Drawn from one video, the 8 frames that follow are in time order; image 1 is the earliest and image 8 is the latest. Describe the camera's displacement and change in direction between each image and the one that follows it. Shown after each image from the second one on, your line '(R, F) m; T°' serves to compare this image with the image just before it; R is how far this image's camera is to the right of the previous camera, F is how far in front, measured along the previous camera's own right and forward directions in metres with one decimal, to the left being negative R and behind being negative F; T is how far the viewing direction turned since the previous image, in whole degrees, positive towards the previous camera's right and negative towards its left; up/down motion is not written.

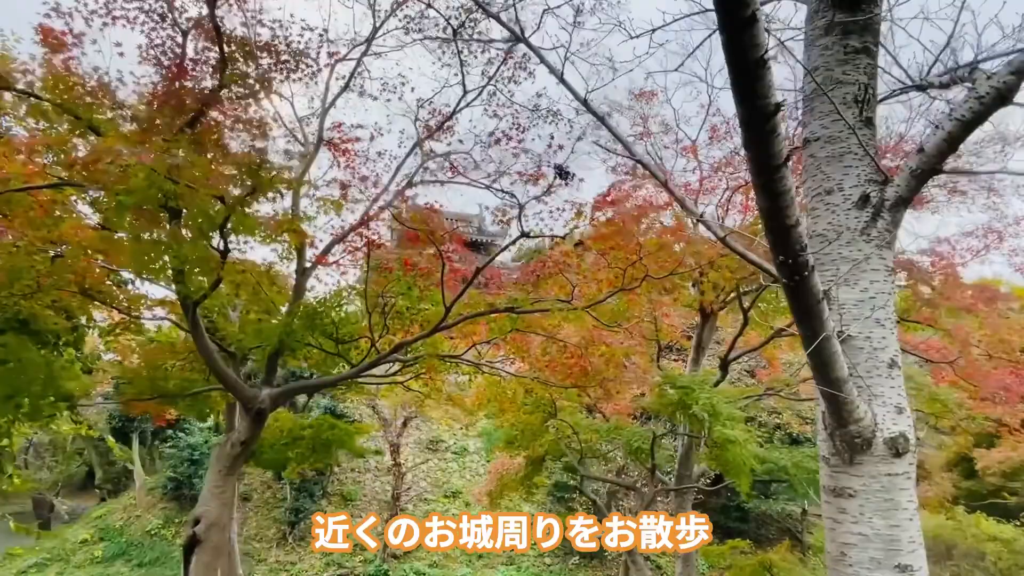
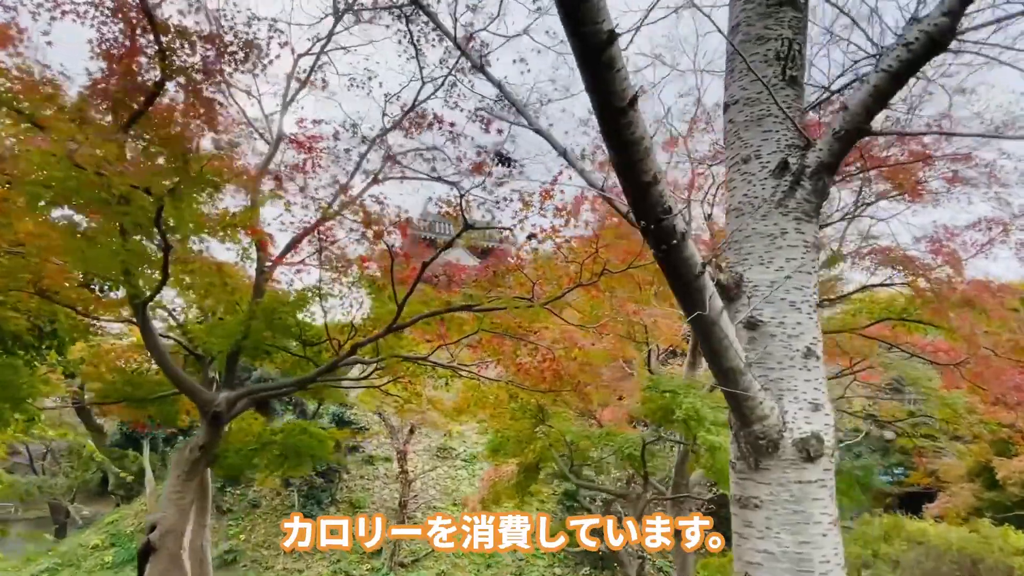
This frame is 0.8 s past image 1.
(+0.3, +0.2) m; -2°
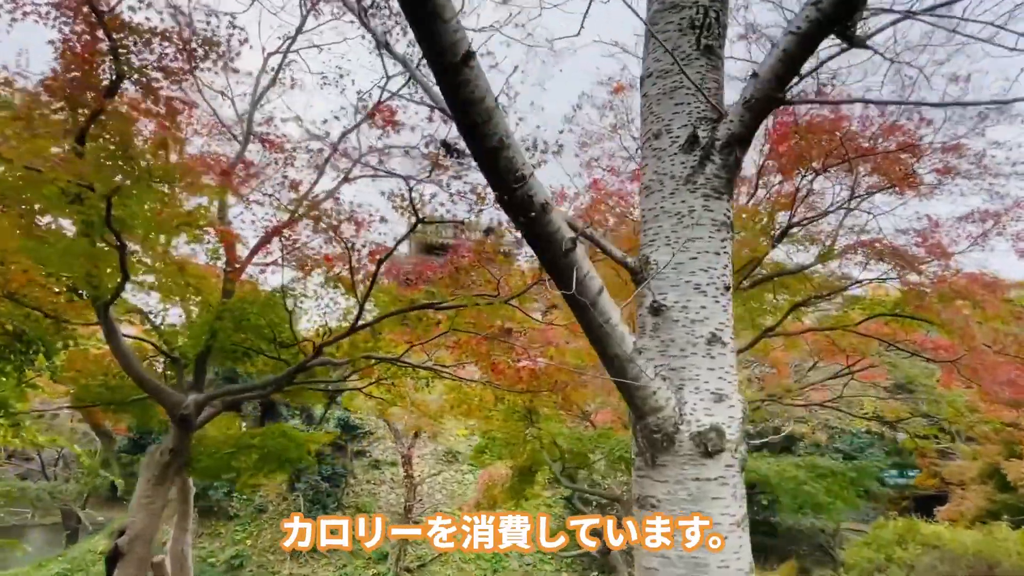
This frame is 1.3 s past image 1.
(+0.2, +0.1) m; -1°
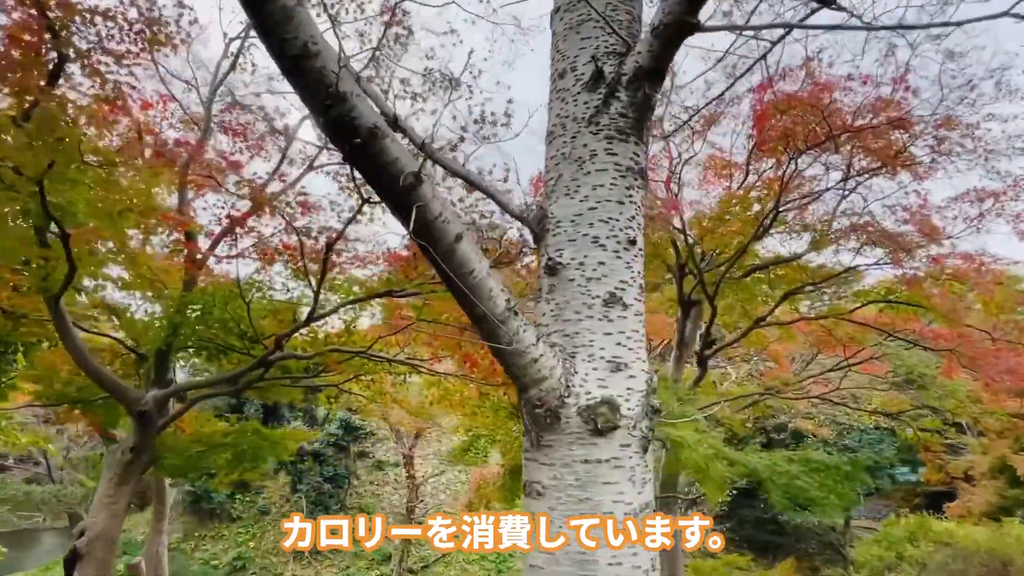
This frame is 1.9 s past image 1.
(+0.2, +0.1) m; -1°
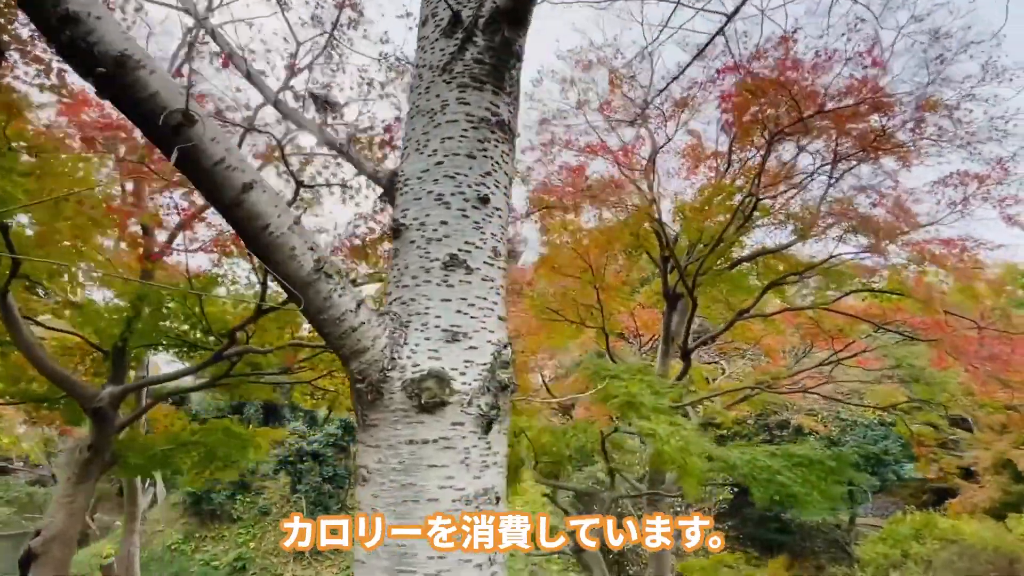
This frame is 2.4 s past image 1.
(+0.2, +0.1) m; -1°
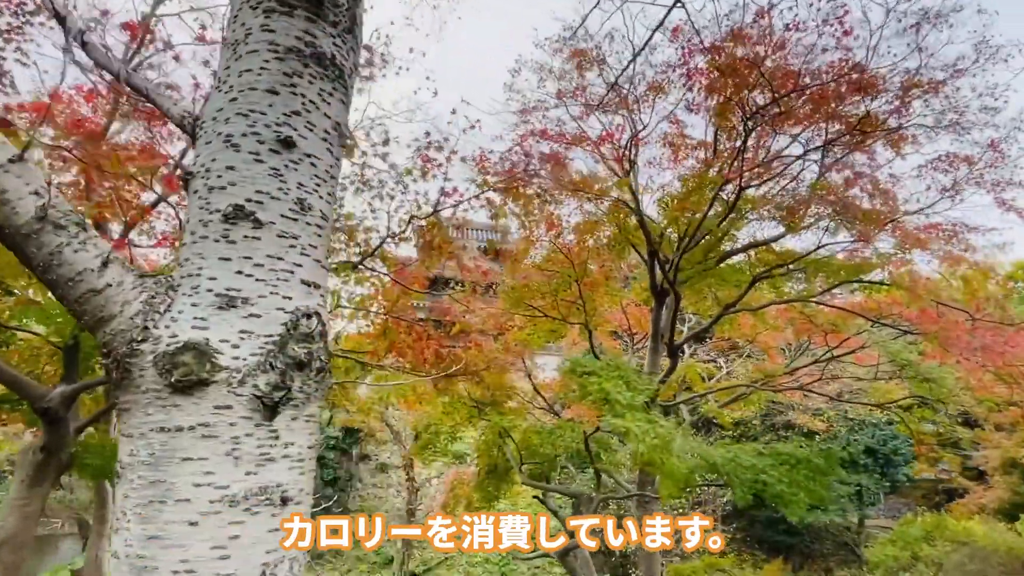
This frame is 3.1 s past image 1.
(+0.2, +0.1) m; -1°
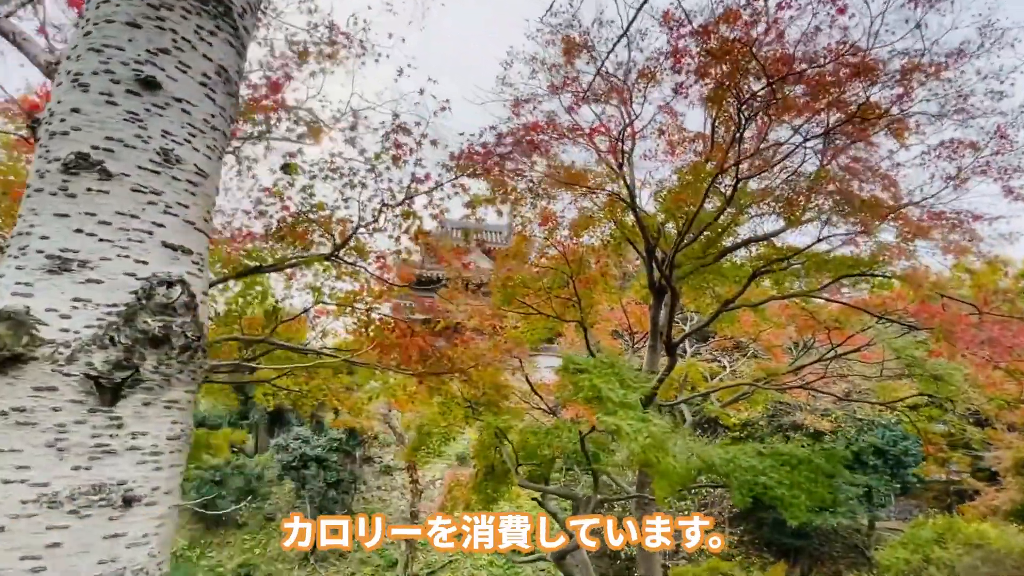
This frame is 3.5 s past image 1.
(+0.1, +0.1) m; -1°
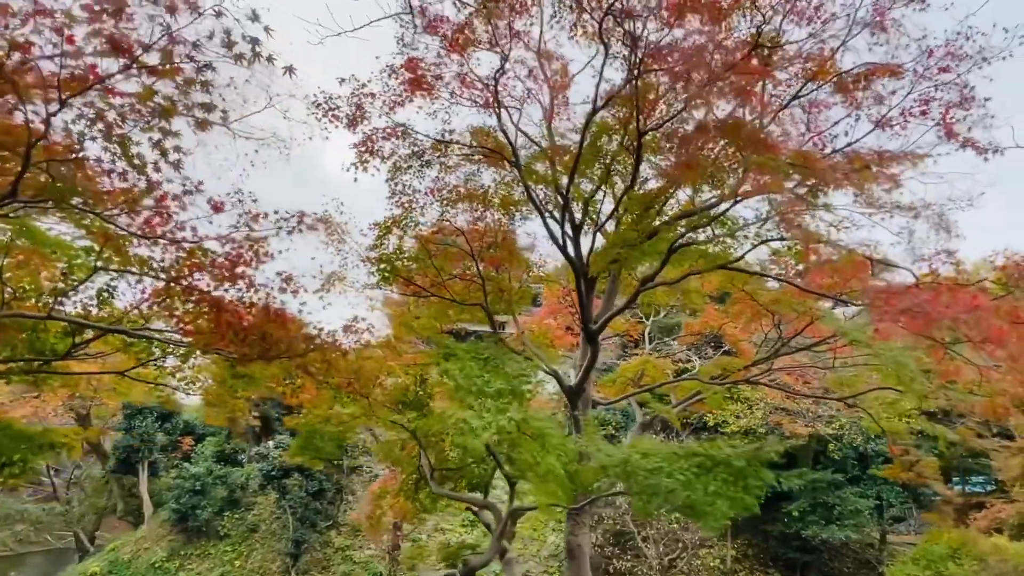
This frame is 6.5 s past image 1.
(+0.9, +0.5) m; -2°
